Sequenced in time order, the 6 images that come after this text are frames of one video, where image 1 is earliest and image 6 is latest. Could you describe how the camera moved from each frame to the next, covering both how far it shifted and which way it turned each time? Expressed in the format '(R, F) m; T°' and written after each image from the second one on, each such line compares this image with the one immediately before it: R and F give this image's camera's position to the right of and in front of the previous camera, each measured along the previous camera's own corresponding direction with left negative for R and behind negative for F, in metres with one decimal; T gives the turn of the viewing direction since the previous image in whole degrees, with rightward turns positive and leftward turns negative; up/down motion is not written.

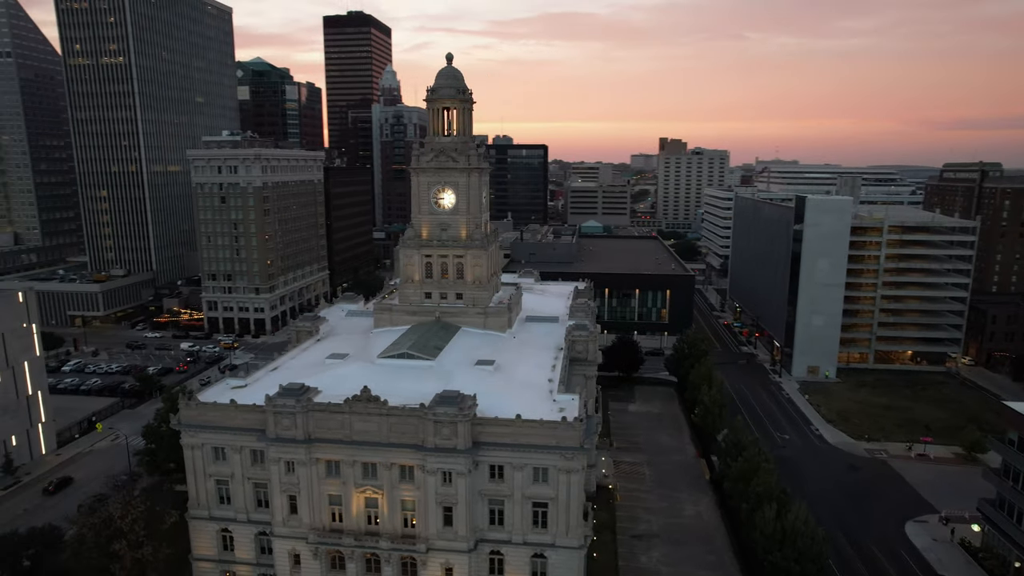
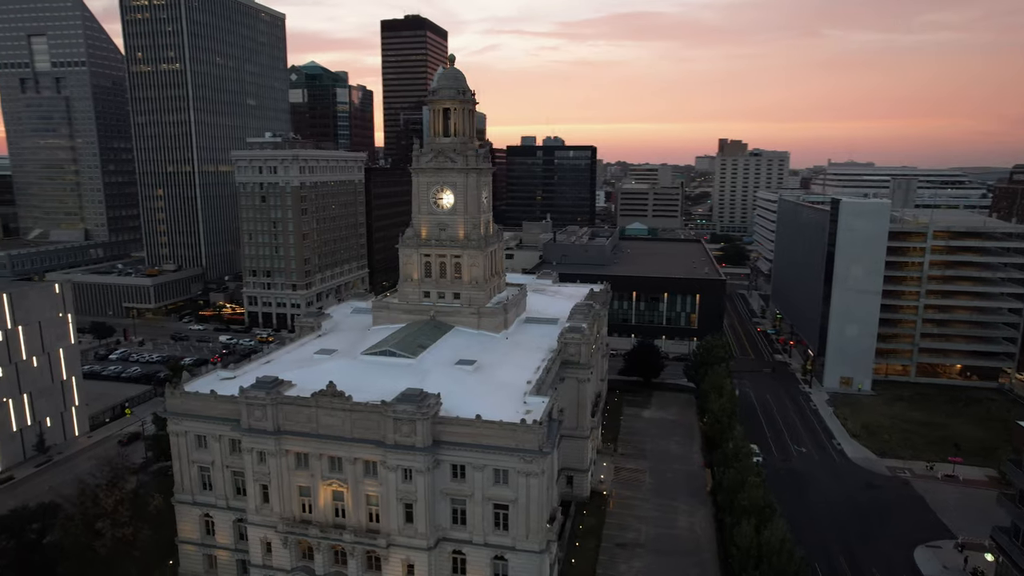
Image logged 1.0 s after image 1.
(+6.7, +0.5) m; -5°
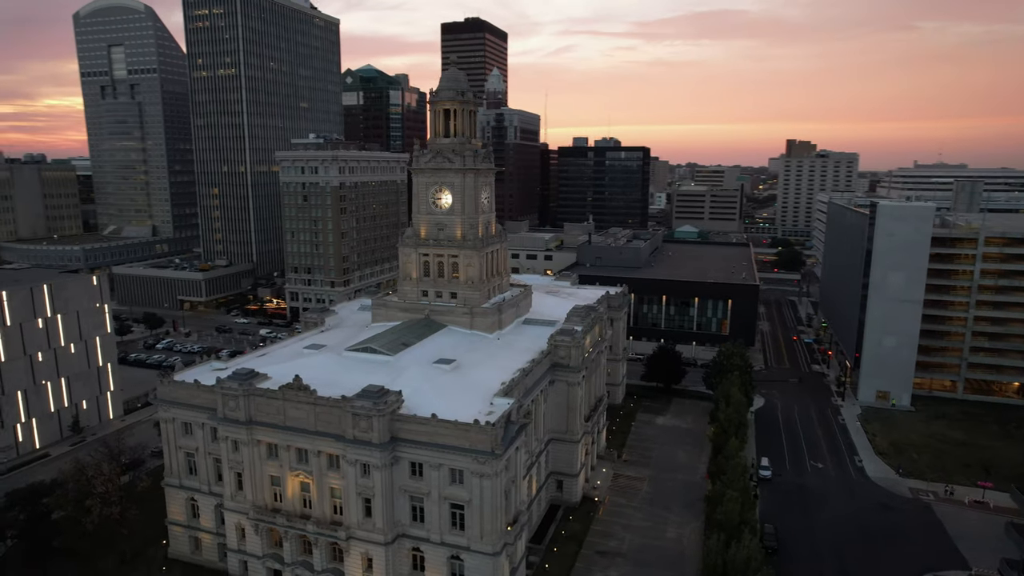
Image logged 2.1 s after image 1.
(+7.3, +0.6) m; -6°
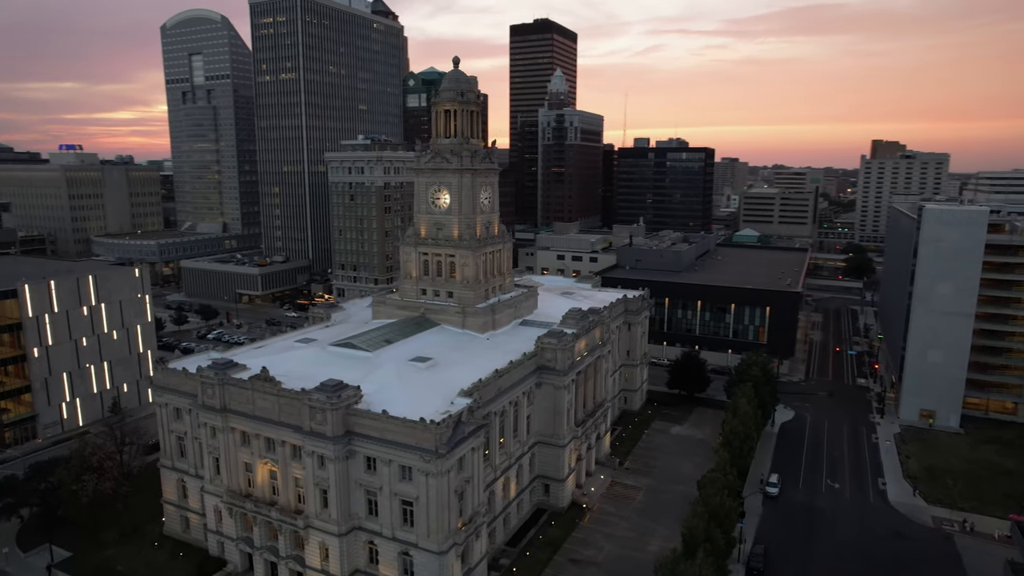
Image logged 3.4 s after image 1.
(+8.5, +0.8) m; -7°
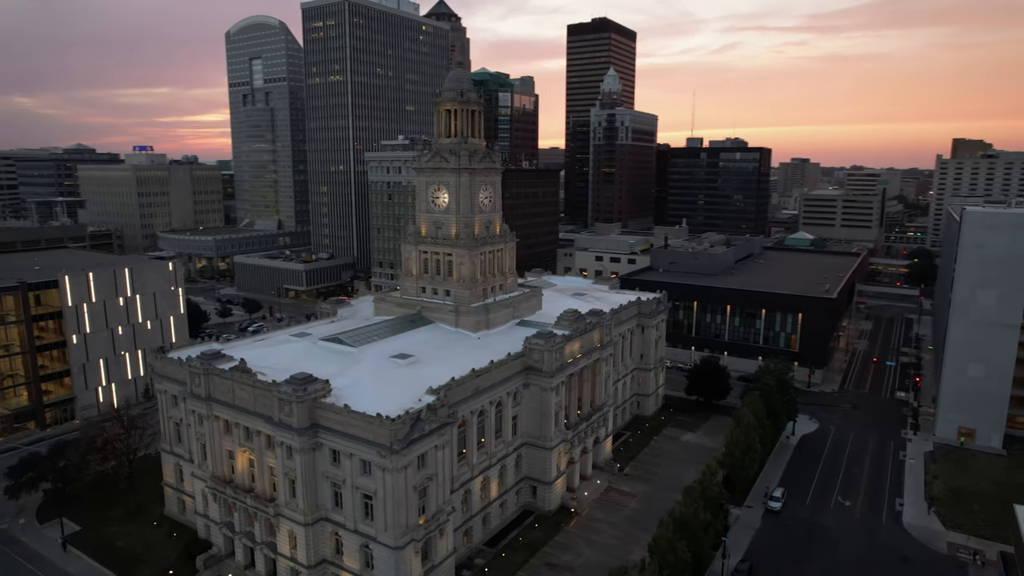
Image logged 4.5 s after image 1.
(+7.2, +0.6) m; -6°
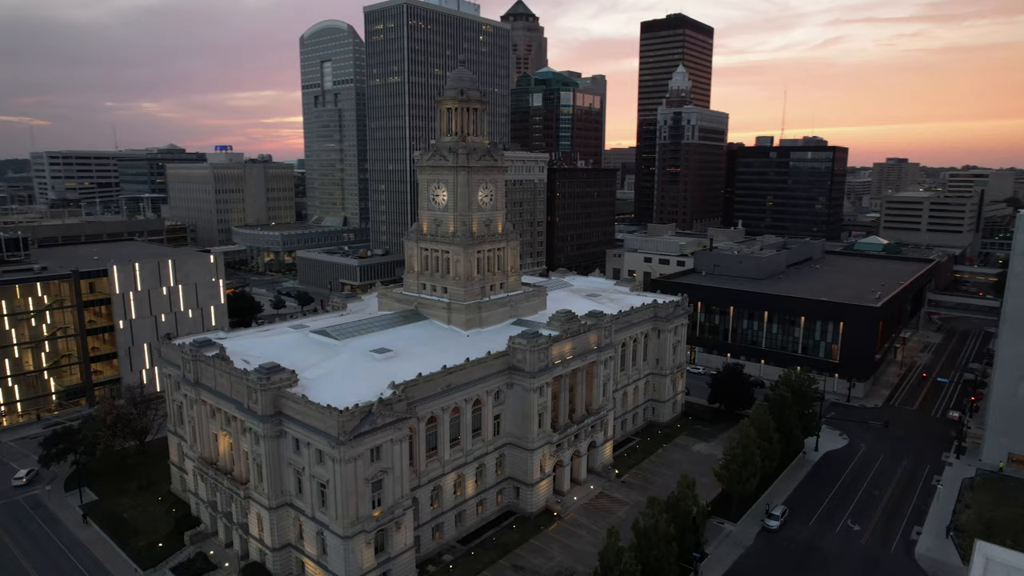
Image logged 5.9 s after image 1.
(+9.0, +0.9) m; -7°
